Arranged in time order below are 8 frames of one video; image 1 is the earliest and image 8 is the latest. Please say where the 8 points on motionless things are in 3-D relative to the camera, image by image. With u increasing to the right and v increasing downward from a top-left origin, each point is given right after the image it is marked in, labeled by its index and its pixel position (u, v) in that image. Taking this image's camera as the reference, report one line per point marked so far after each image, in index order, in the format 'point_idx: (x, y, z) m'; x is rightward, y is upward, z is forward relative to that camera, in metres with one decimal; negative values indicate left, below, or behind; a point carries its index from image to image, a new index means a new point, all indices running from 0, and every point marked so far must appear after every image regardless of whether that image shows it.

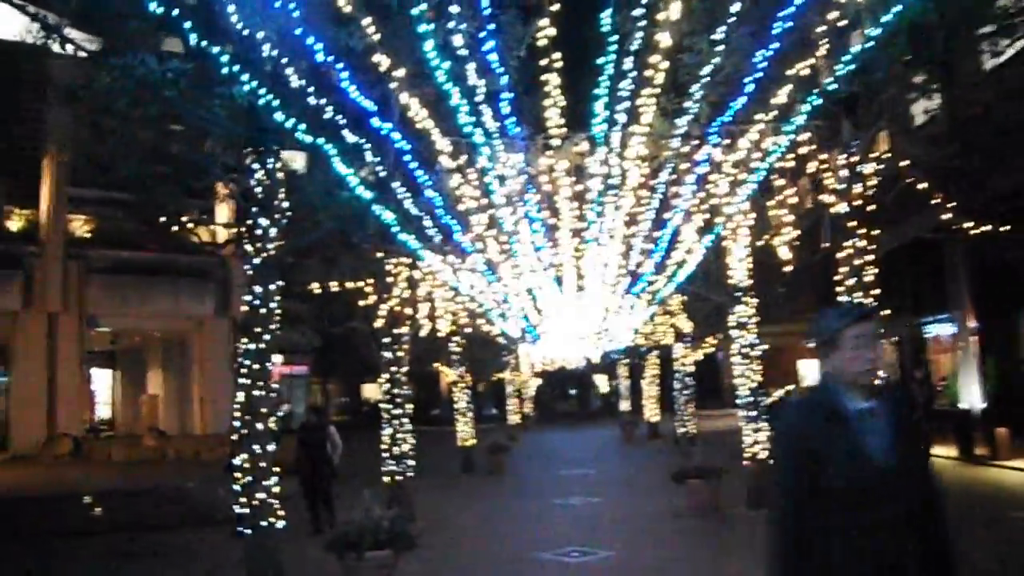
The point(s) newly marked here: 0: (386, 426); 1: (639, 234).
0: (-1.6, -1.8, +18.0) m
1: (+1.3, +0.6, +14.1) m
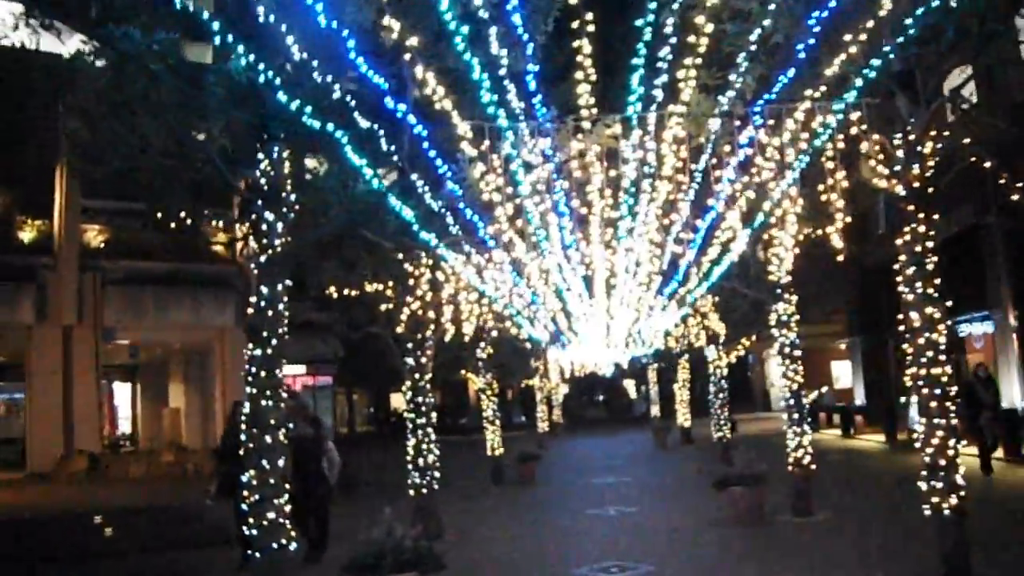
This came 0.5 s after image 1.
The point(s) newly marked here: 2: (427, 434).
0: (-1.3, -1.8, +17.1) m
1: (+1.6, +0.6, +13.1) m
2: (-1.0, -1.8, +17.3) m
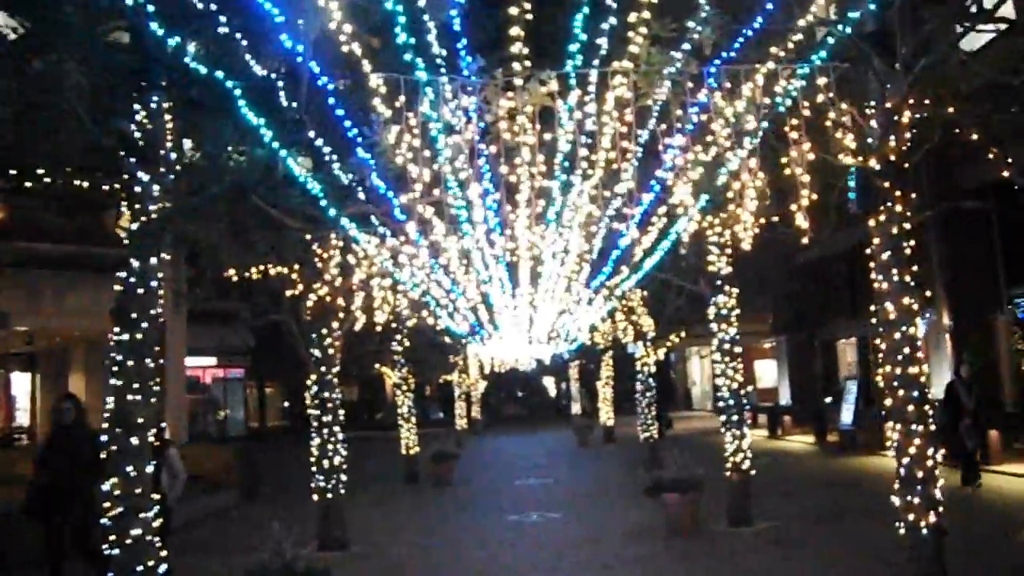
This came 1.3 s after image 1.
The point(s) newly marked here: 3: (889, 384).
0: (-2.2, -1.7, +15.6) m
1: (+0.9, +0.7, +11.8) m
2: (-2.0, -1.7, +15.8) m
3: (+2.4, -0.6, +8.8) m
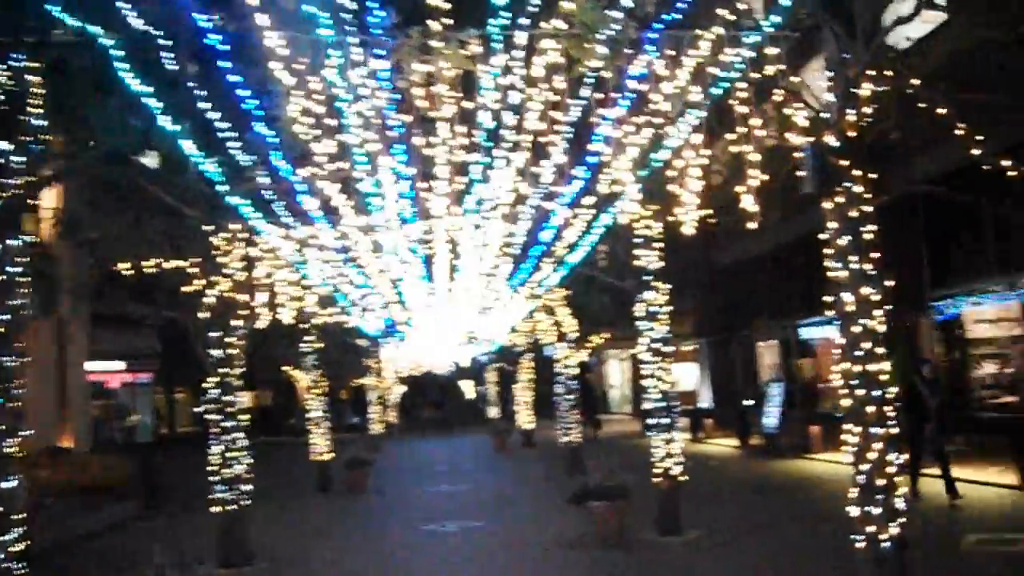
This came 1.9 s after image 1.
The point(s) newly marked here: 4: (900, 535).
0: (-3.1, -1.6, +14.4) m
1: (+0.2, +0.8, +10.8) m
2: (-2.9, -1.6, +14.6) m
3: (+1.9, -0.5, +8.0) m
4: (+2.2, -1.4, +7.8) m
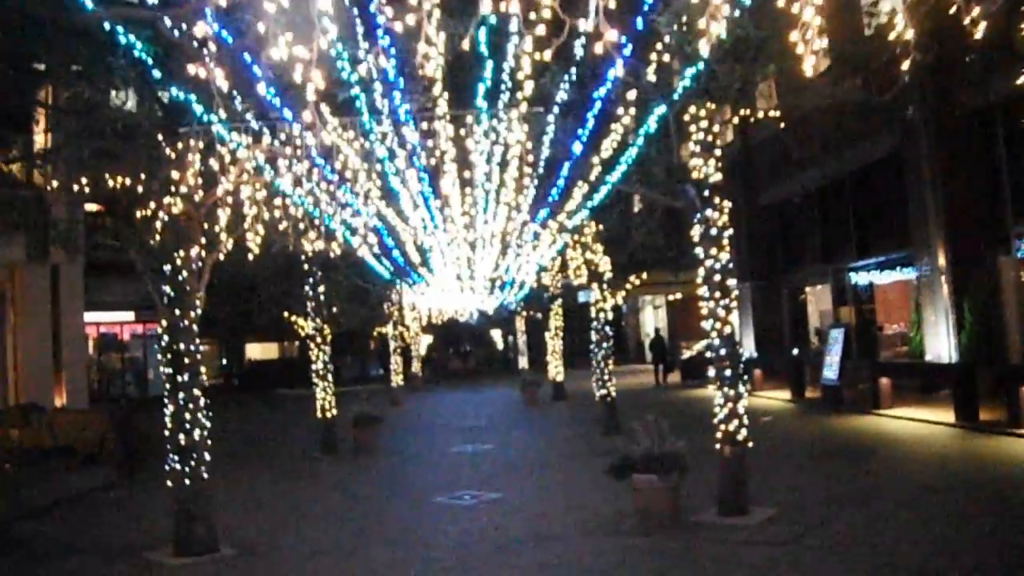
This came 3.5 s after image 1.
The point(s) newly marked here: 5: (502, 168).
0: (-2.9, -0.9, +11.6) m
1: (+0.3, +1.3, +7.8) m
2: (-2.7, -0.9, +11.7) m
3: (+2.0, -0.1, +5.0) m
4: (+2.2, -0.9, +4.8) m
5: (-0.1, +1.1, +13.6) m
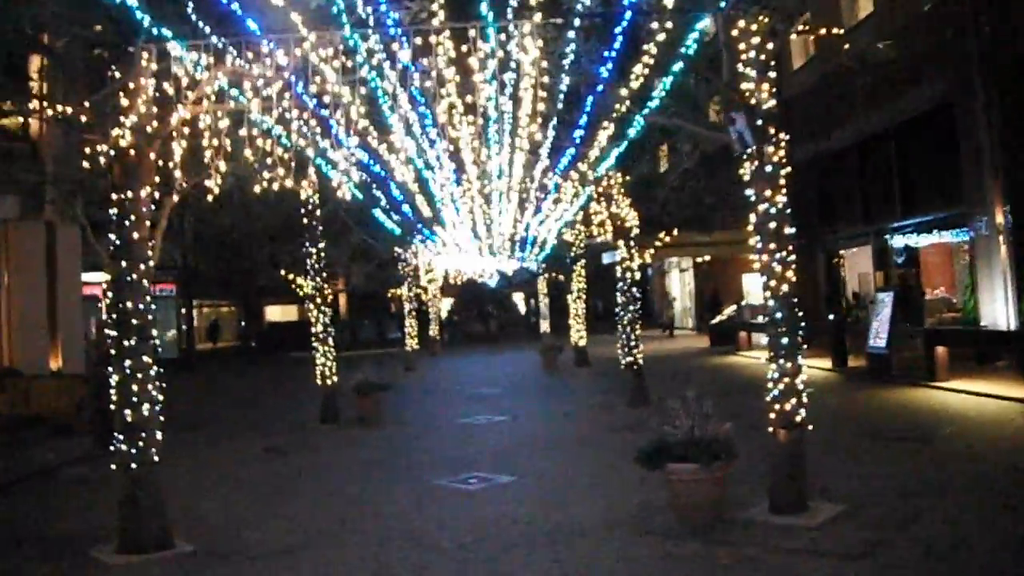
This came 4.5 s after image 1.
0: (-2.8, -0.6, +9.6) m
1: (+0.3, +1.6, +5.7) m
2: (-2.6, -0.6, +9.8) m
3: (+1.9, +0.1, +2.9) m
4: (+2.2, -0.8, +2.8) m
5: (0.0, +1.5, +11.6) m
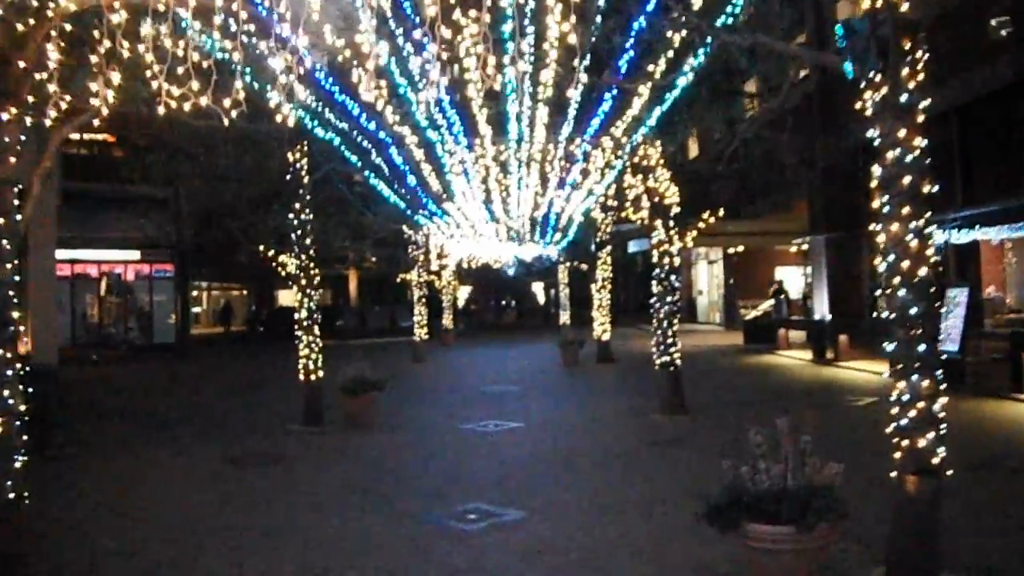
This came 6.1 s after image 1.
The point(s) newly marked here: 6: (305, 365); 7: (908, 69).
0: (-2.7, -0.4, +6.7) m
1: (+0.4, +1.7, +2.7) m
2: (-2.5, -0.4, +6.9) m
3: (+1.9, +0.1, -0.1) m
4: (+2.1, -0.7, -0.2) m
5: (+0.2, +1.7, +8.6) m
6: (-2.6, -1.0, +17.8) m
7: (+2.0, +1.1, +6.9) m
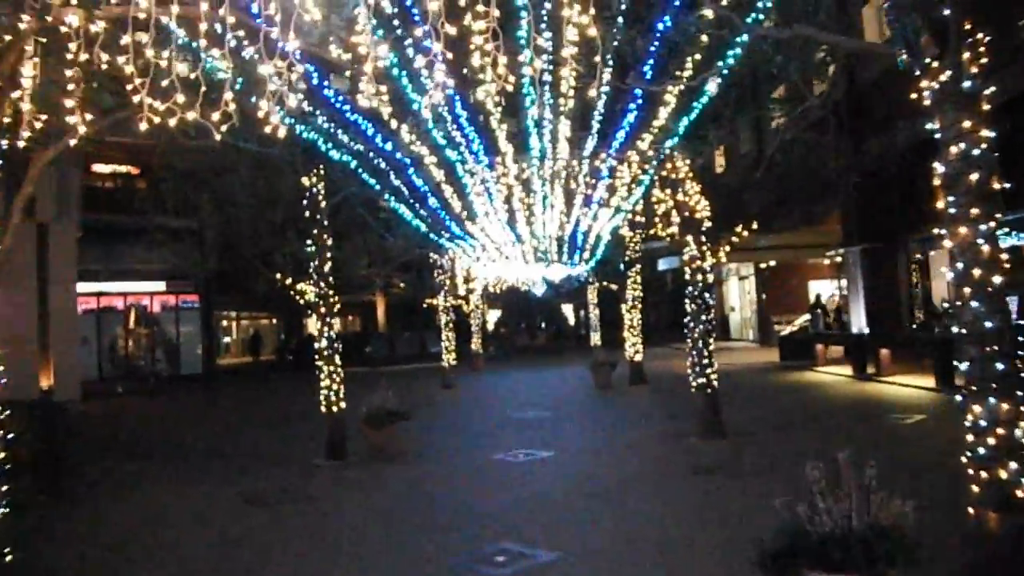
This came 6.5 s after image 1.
0: (-2.6, -0.6, +6.0) m
1: (+0.4, +1.6, +2.0) m
2: (-2.4, -0.6, +6.2) m
3: (+1.9, +0.2, -0.8) m
4: (+2.1, -0.7, -1.0) m
5: (+0.2, +1.5, +7.9) m
6: (-2.3, -1.3, +17.1) m
7: (+2.0, +1.0, +6.2) m
